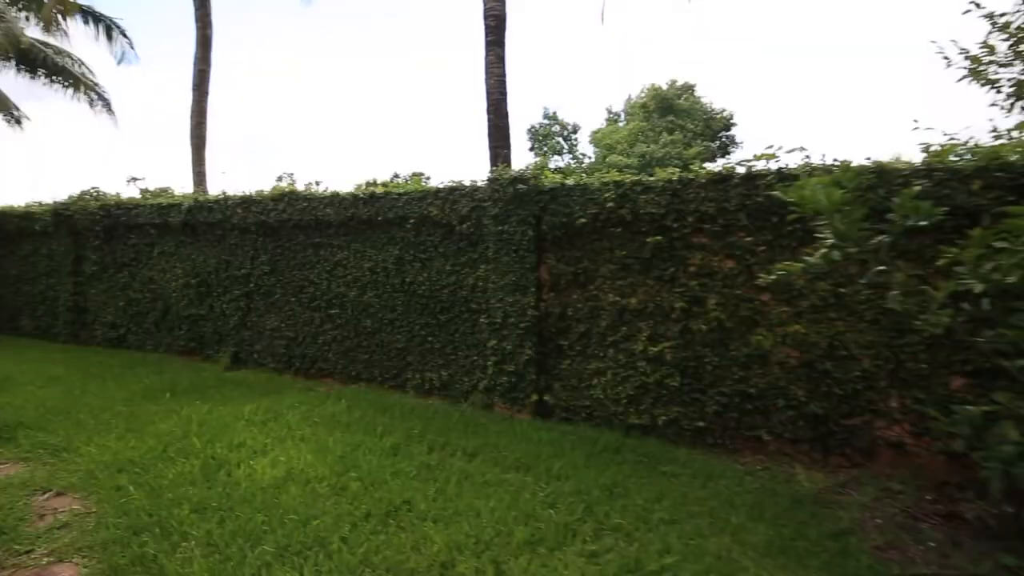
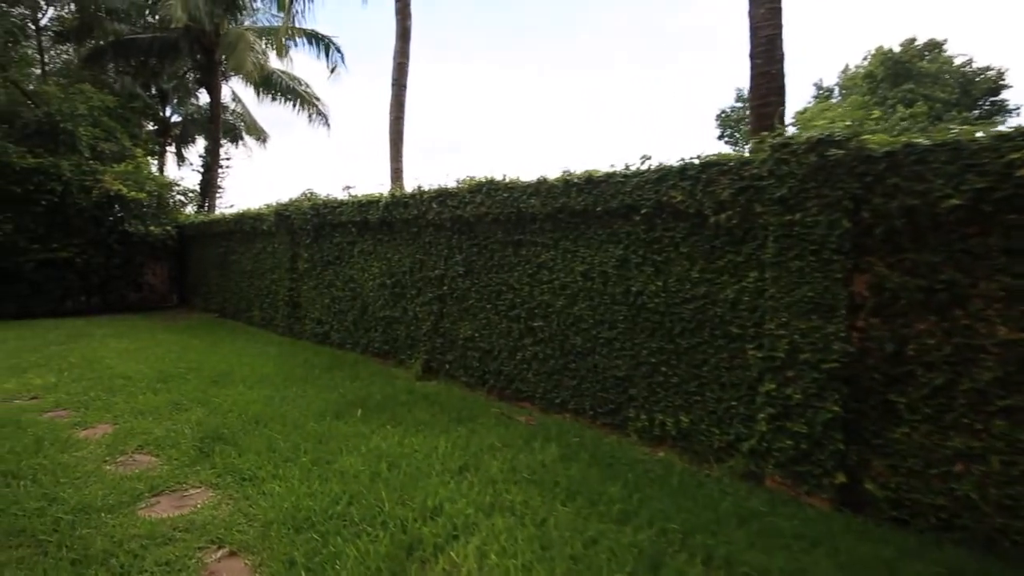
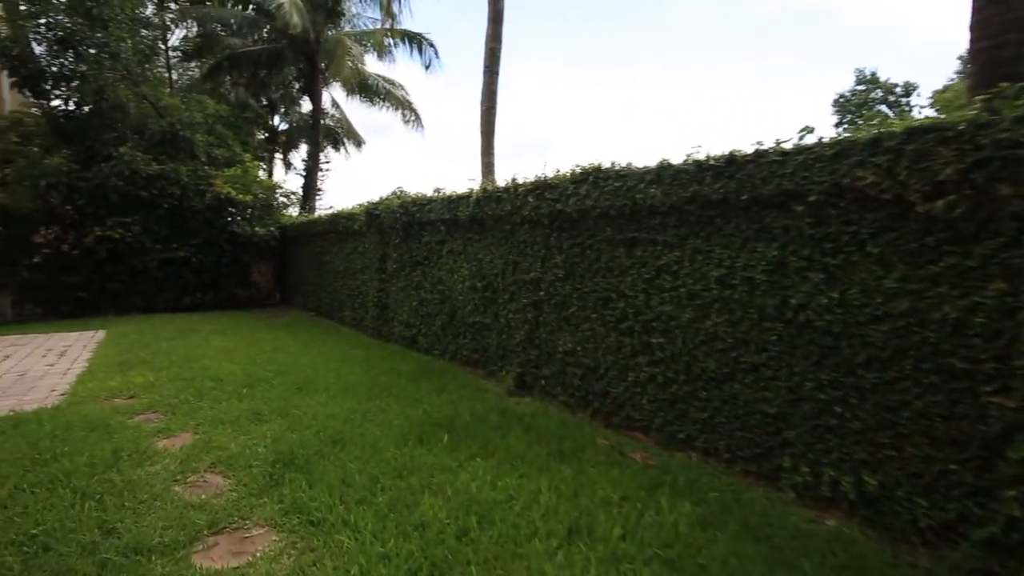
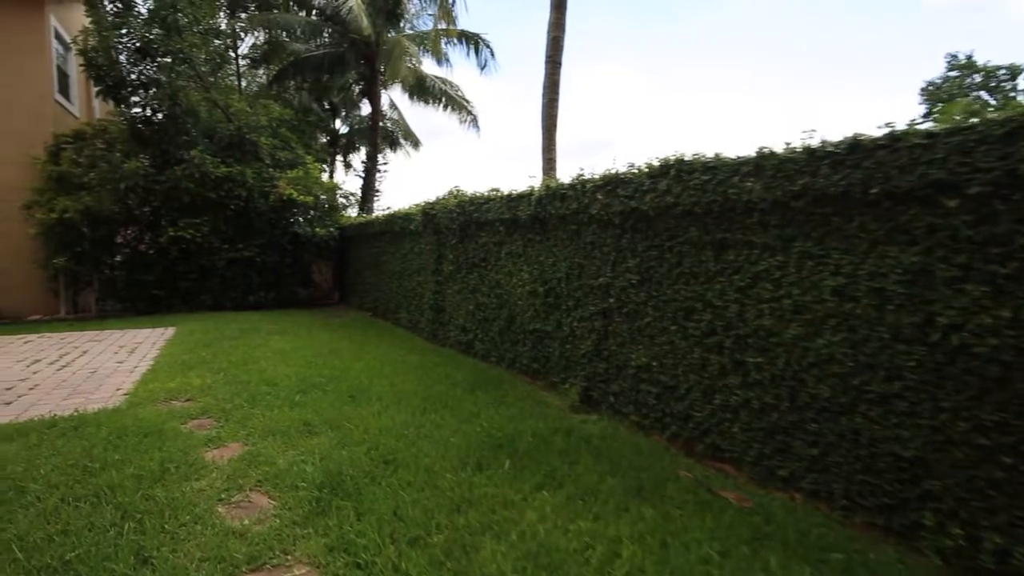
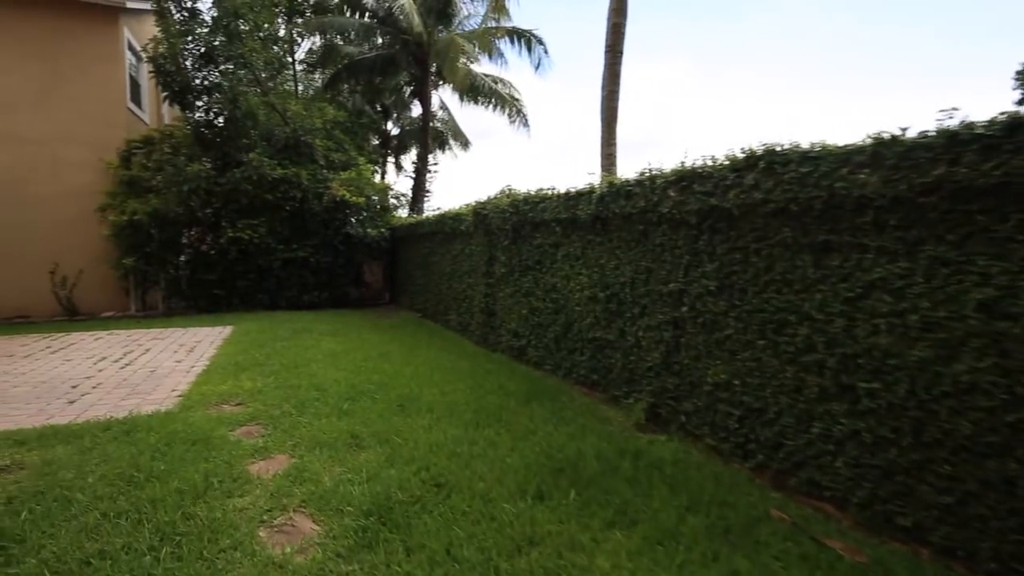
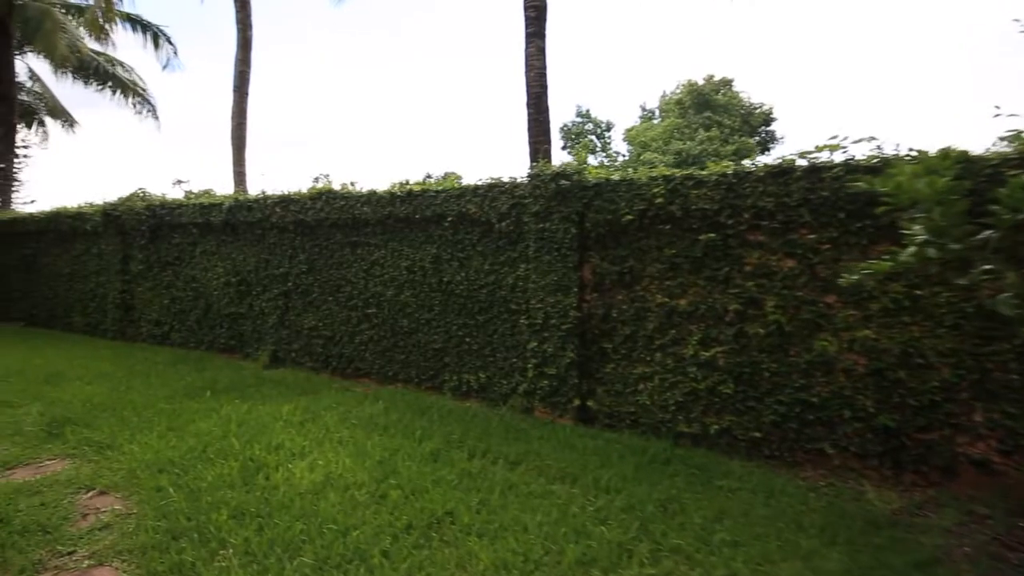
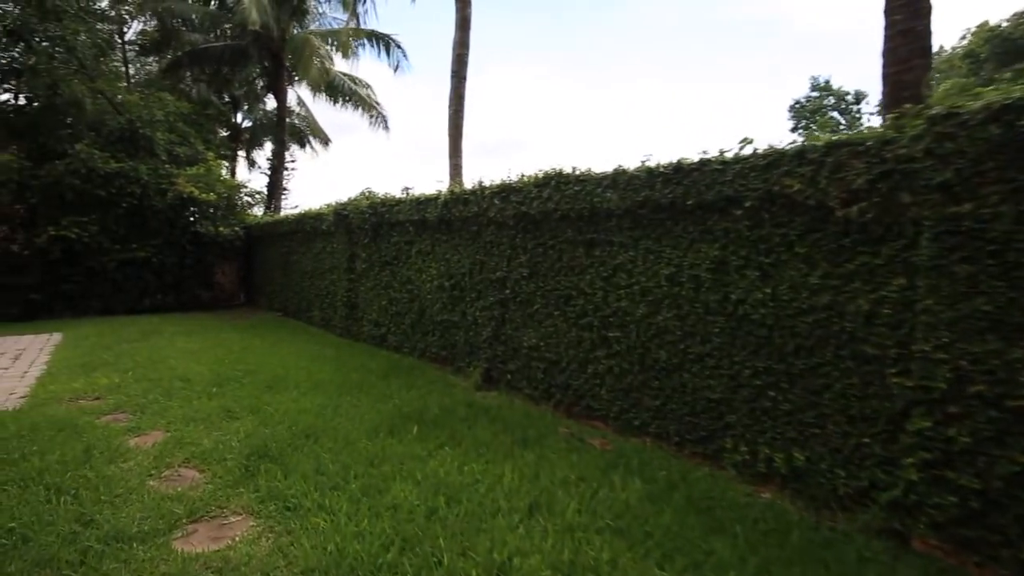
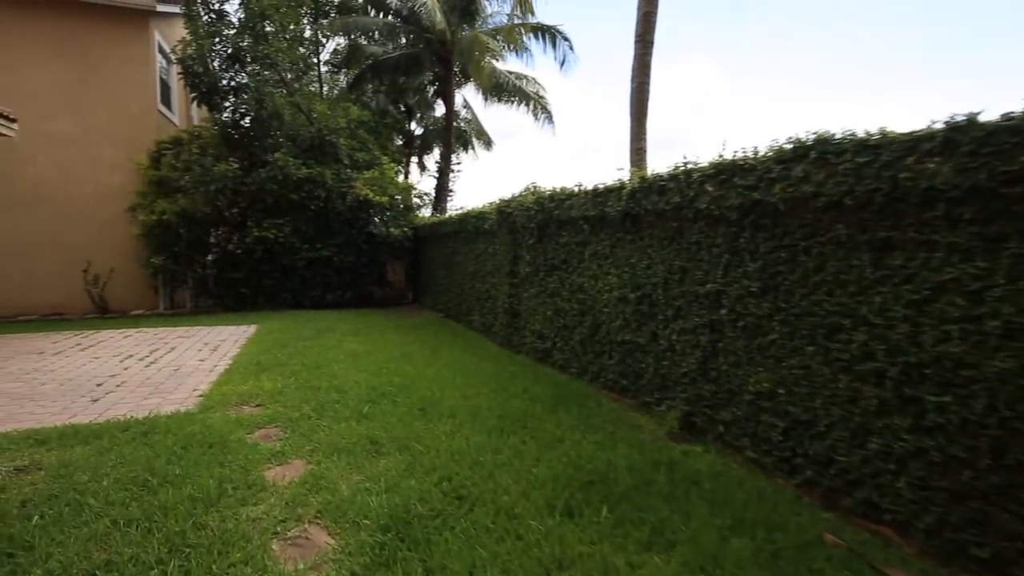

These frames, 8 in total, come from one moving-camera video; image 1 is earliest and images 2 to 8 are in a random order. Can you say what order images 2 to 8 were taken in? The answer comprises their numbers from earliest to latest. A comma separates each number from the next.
6, 2, 7, 3, 4, 5, 8
